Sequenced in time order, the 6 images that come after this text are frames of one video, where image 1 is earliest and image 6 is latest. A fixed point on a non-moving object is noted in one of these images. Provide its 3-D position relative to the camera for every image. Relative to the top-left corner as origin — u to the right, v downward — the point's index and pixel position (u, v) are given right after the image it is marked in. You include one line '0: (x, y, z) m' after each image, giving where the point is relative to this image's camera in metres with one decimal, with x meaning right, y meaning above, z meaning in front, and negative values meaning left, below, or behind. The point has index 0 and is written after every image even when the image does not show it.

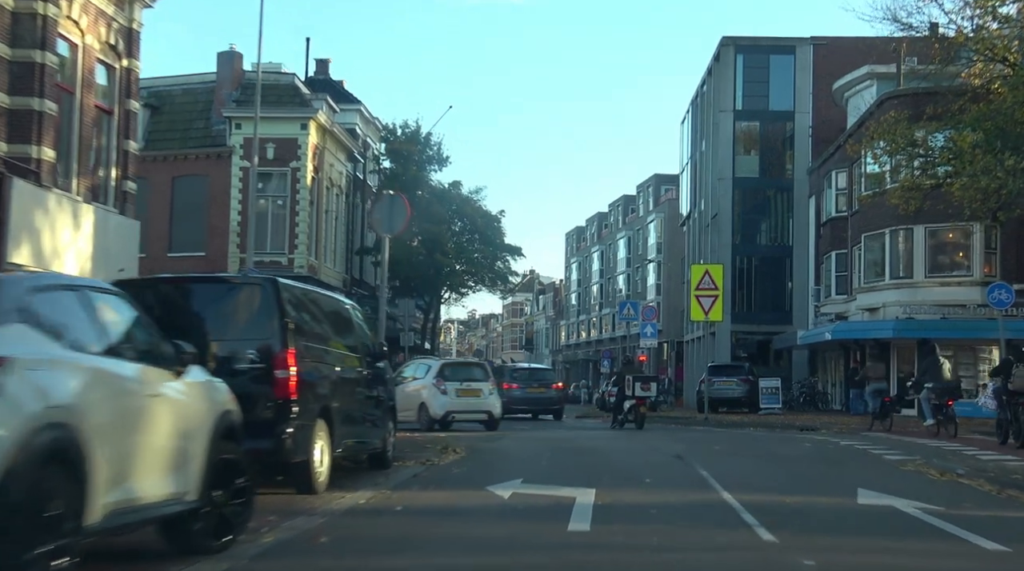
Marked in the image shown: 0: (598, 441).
0: (+1.3, -2.6, +19.0) m
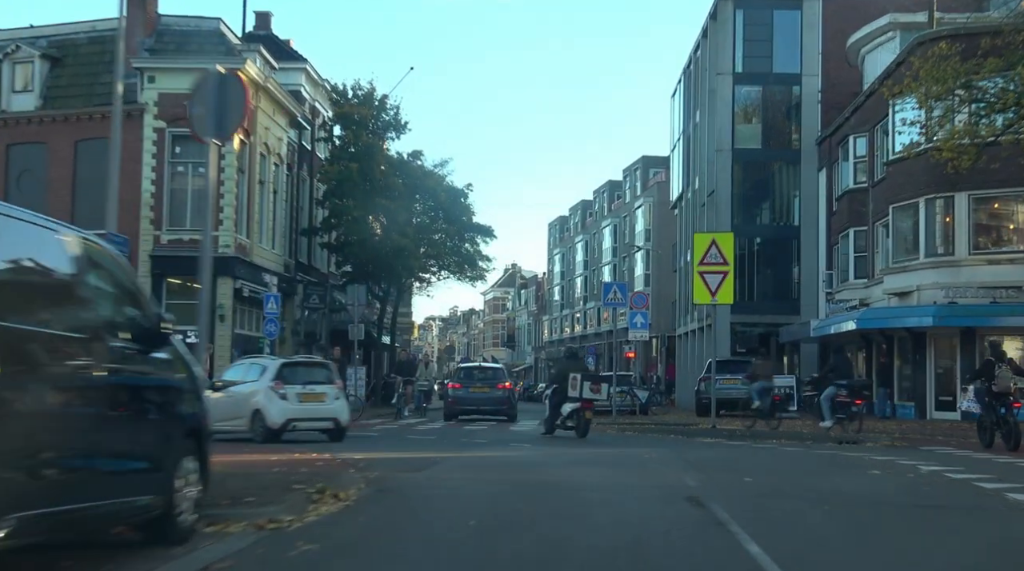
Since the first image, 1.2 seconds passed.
0: (+0.6, -2.1, +13.4) m
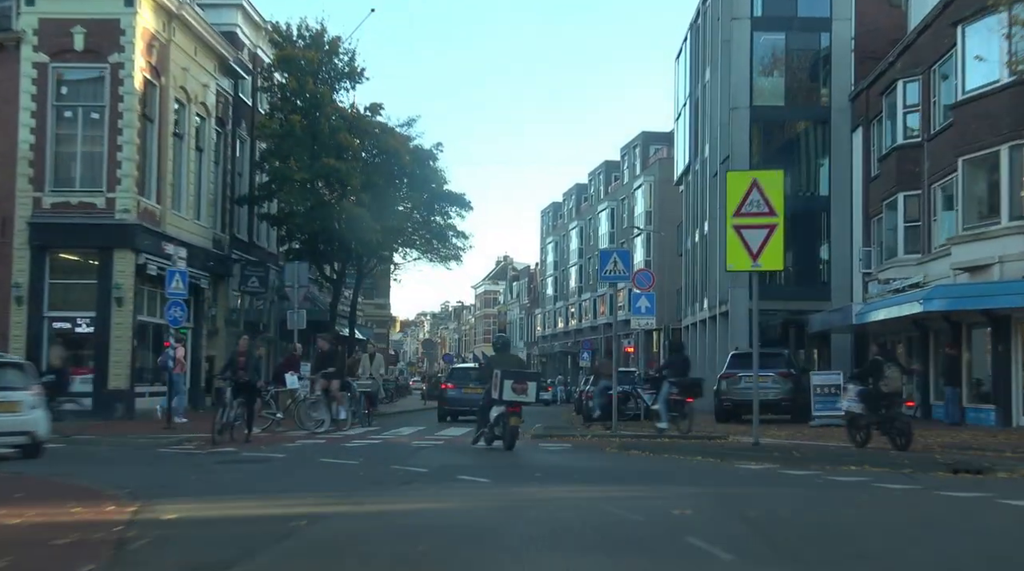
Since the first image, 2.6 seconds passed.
0: (+0.1, -1.6, +7.1) m
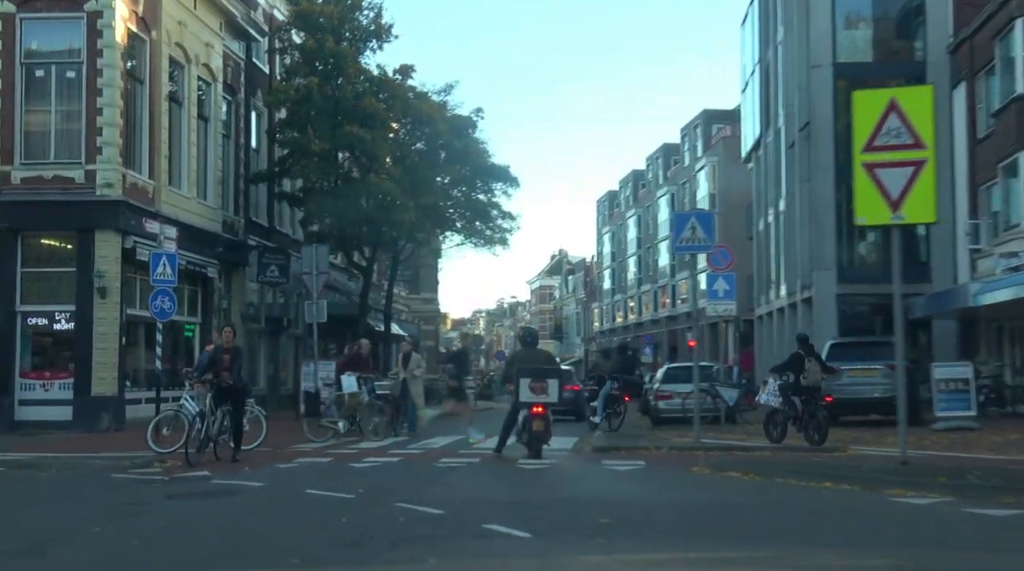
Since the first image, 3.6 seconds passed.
0: (+0.3, -1.3, +3.1) m
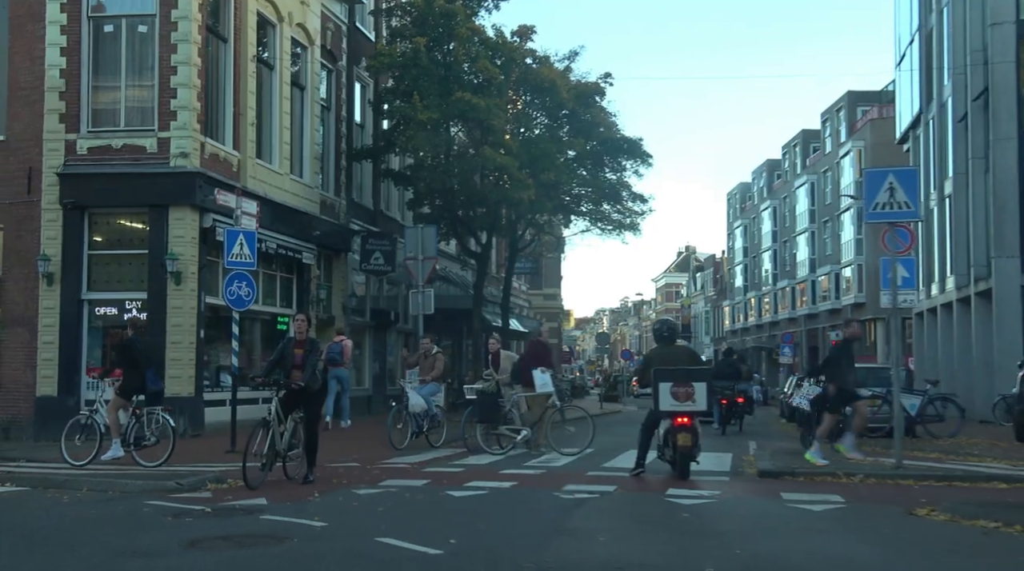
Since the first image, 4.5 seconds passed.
0: (+0.5, -1.0, -0.3) m
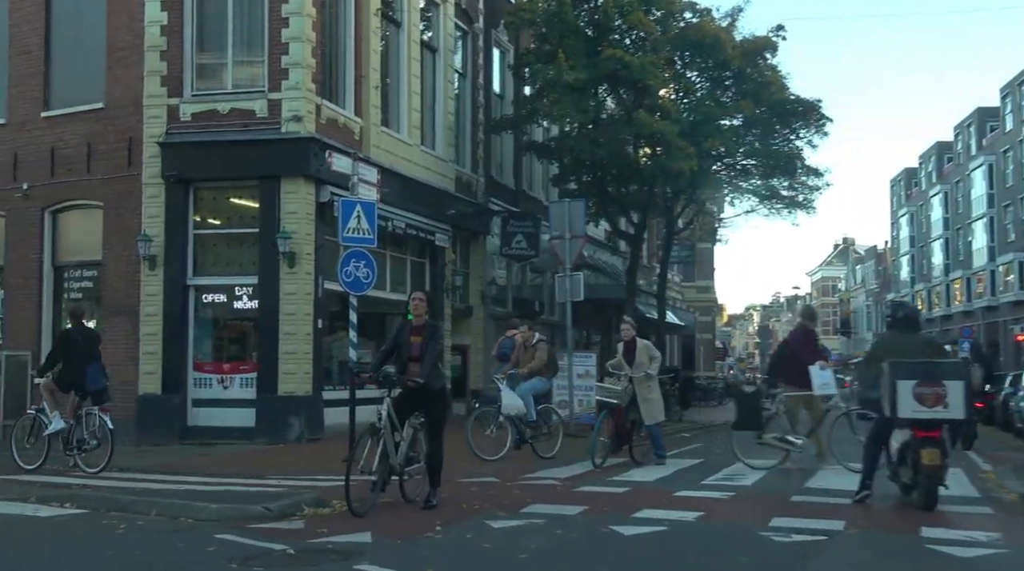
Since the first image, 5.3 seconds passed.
0: (+0.4, -0.8, -3.1) m
